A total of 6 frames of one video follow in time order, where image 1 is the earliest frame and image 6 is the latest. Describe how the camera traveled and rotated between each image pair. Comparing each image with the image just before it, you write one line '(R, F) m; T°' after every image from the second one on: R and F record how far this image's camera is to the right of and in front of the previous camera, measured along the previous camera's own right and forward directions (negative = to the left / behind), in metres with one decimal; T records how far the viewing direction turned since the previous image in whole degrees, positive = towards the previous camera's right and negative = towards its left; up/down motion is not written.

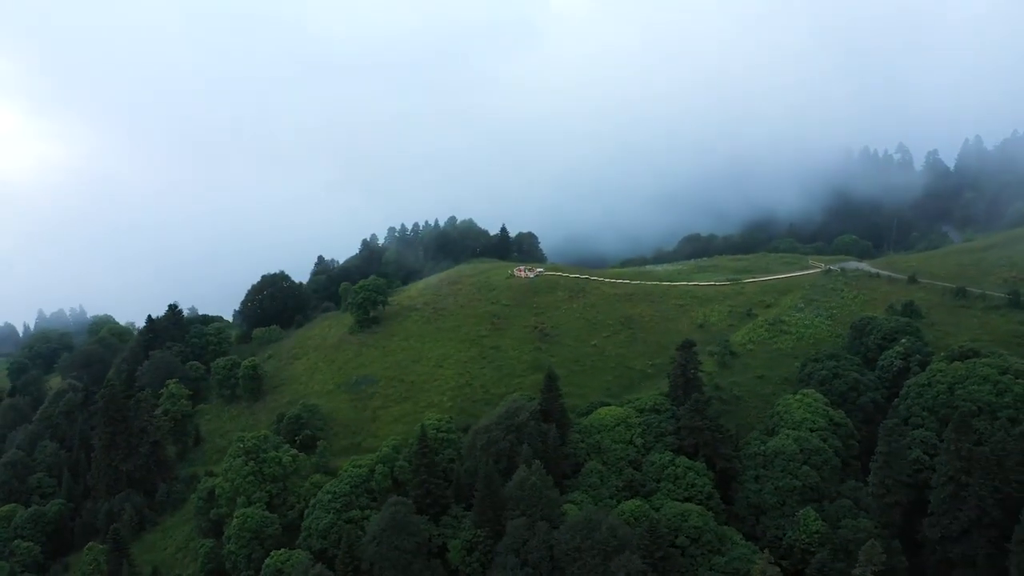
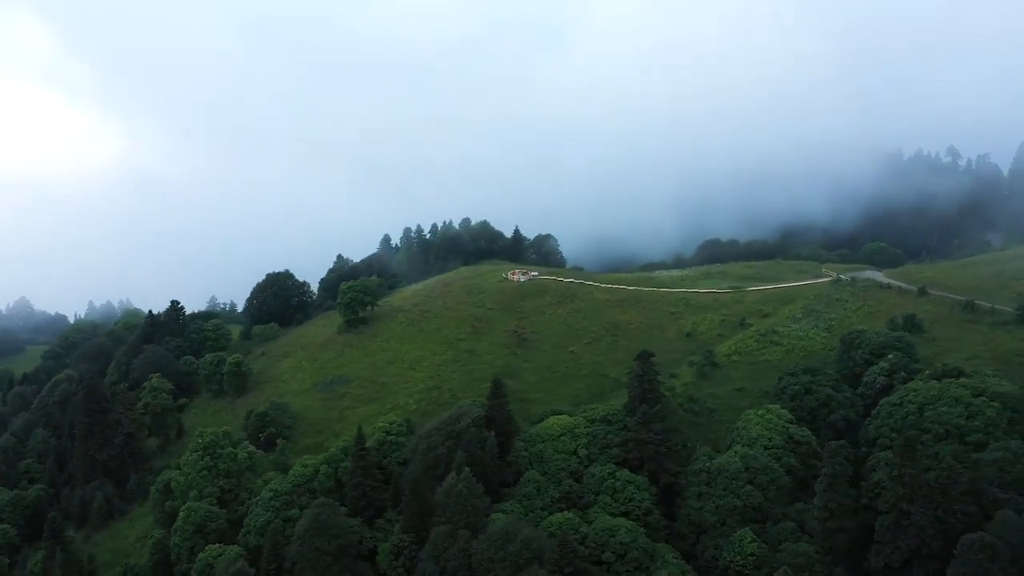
(+8.5, +0.8) m; -5°
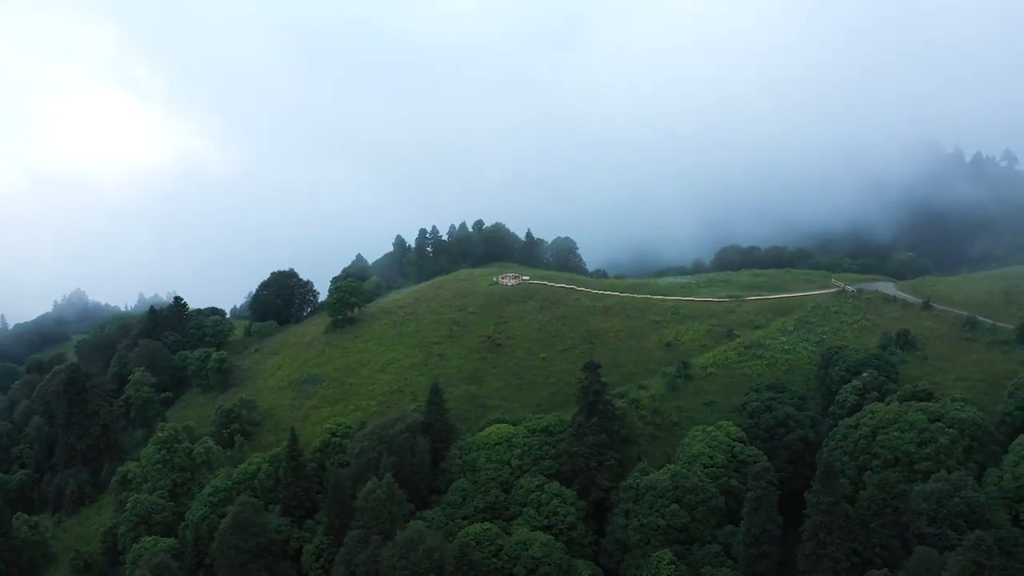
(+9.3, +0.9) m; -5°
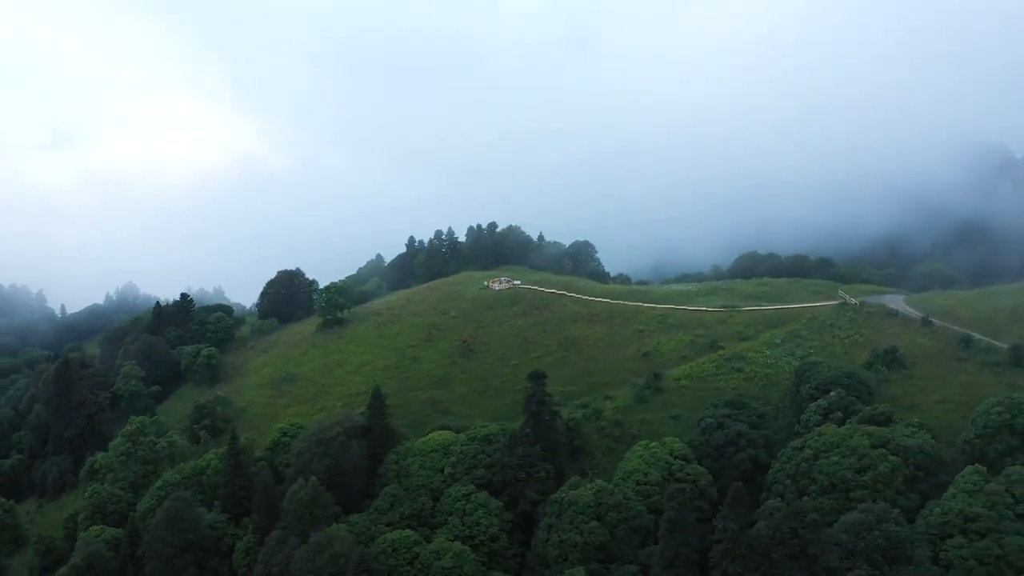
(+9.1, +0.8) m; -5°
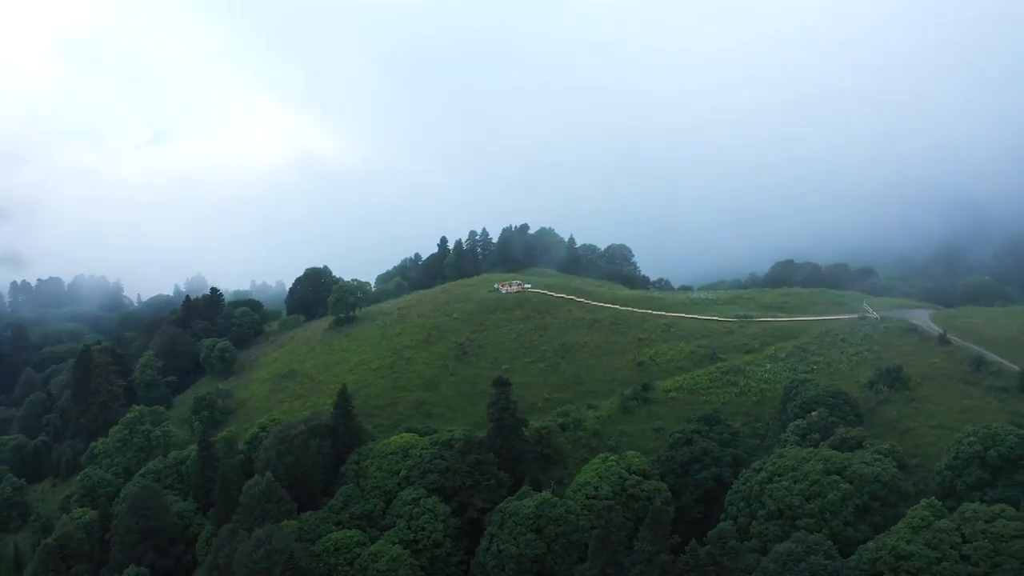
(+8.5, +0.7) m; -6°
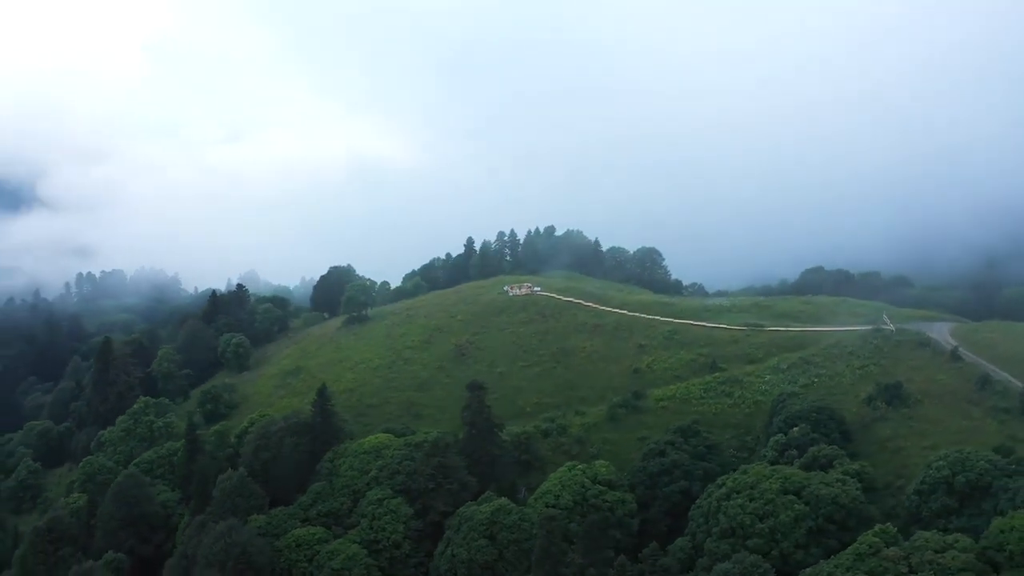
(+6.6, +0.3) m; -5°
